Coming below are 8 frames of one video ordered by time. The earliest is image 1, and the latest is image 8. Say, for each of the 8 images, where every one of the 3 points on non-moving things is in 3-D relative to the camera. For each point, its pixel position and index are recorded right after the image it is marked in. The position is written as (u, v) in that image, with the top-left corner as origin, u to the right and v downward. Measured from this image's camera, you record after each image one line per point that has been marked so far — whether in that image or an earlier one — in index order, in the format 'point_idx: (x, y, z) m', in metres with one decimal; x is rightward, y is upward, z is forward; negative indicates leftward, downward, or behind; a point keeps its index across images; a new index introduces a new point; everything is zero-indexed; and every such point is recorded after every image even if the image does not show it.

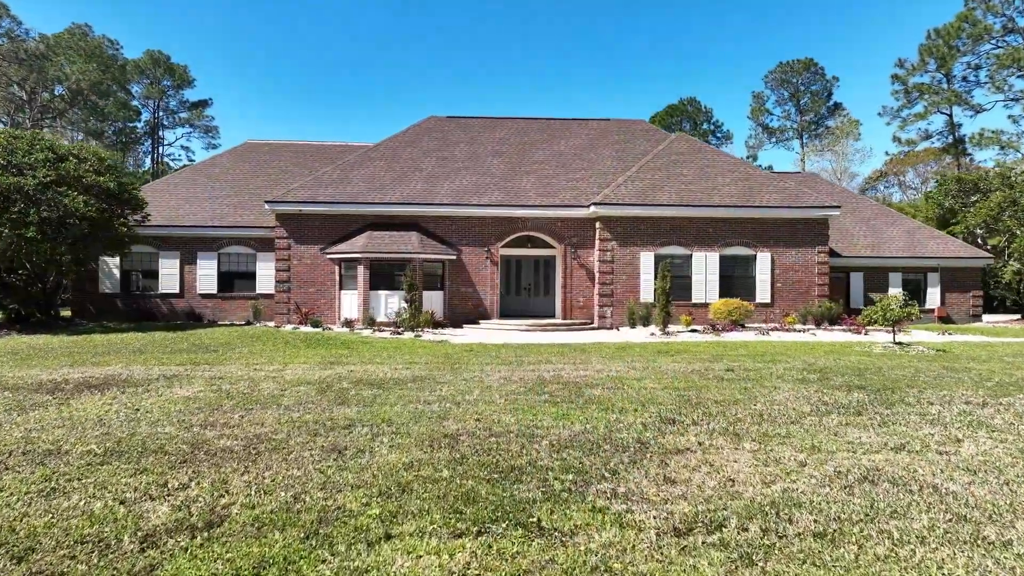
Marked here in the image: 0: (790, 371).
0: (+3.8, -1.1, +9.7) m
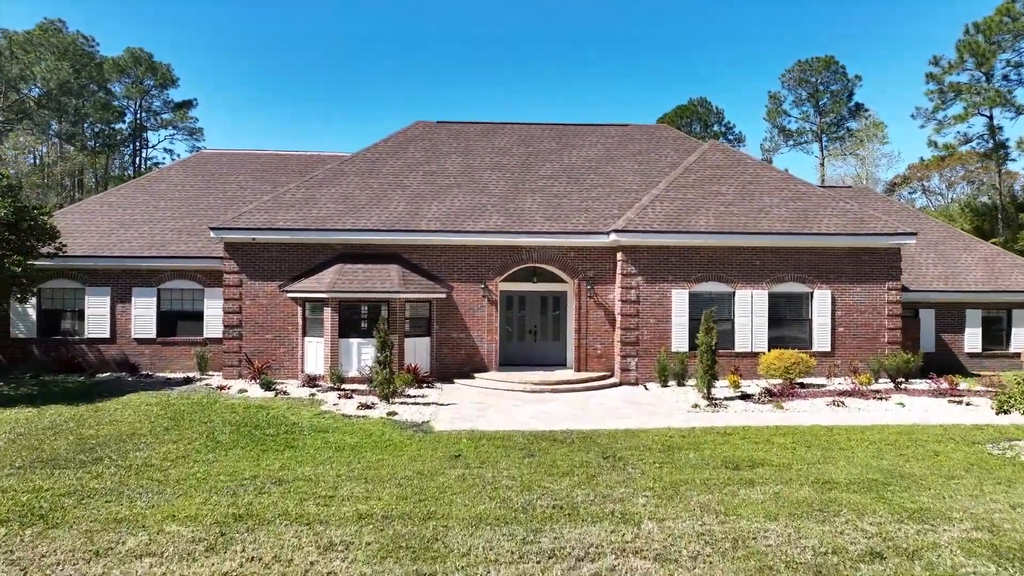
0: (+3.8, -2.2, +5.9) m
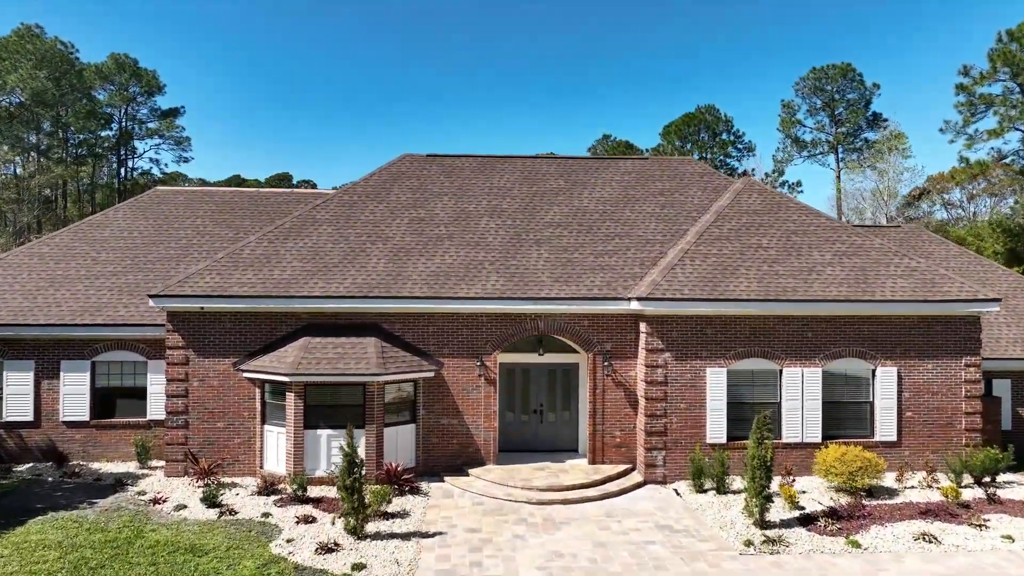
0: (+3.8, -3.7, +3.1) m
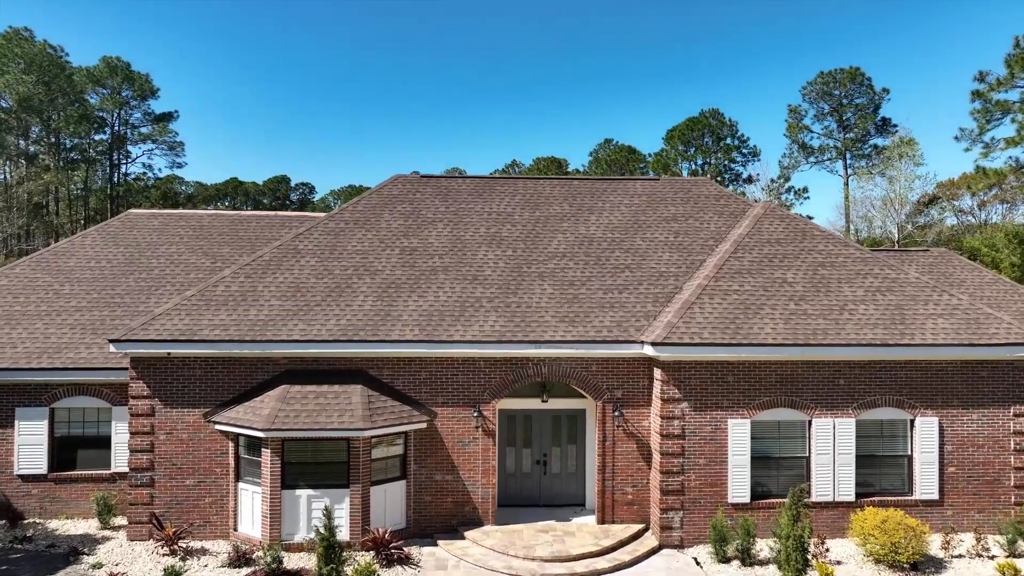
0: (+3.8, -4.5, +1.7) m
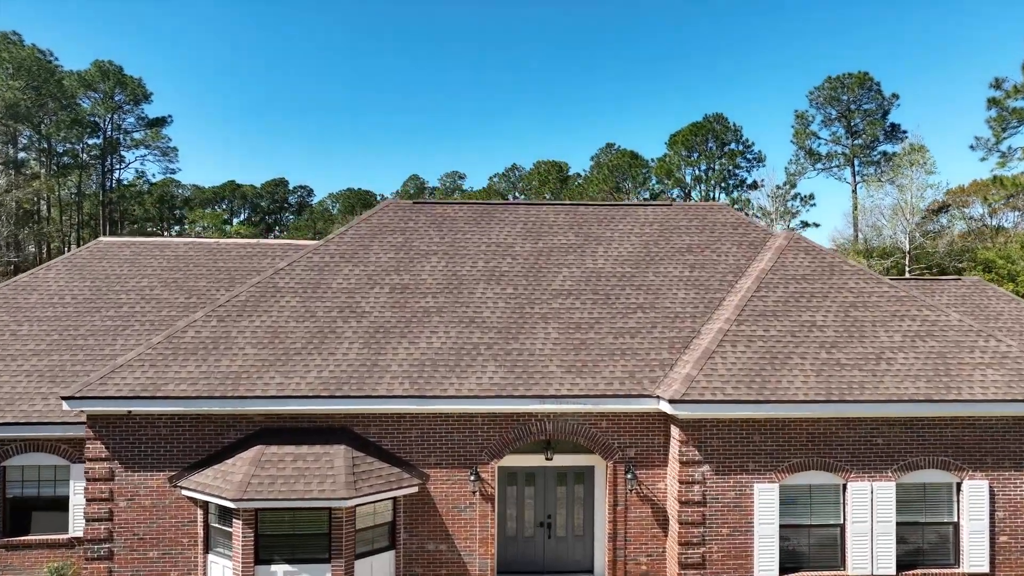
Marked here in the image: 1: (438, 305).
0: (+3.9, -5.2, +0.4) m
1: (-1.4, -0.3, +13.1) m
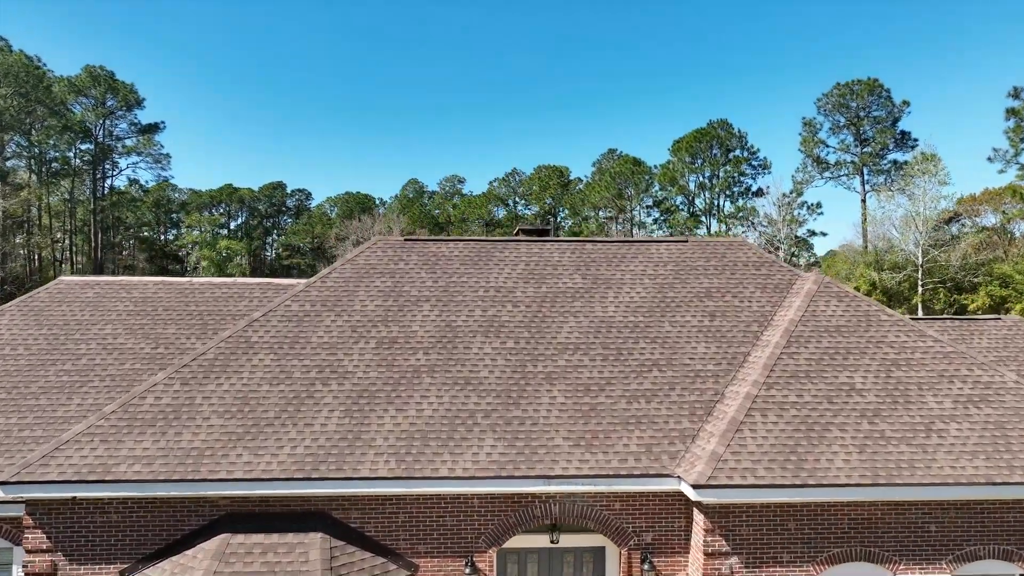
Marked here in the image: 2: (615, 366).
0: (+3.9, -6.2, -1.0) m
1: (-1.4, -1.2, +11.7) m
2: (+1.7, -1.3, +11.8) m
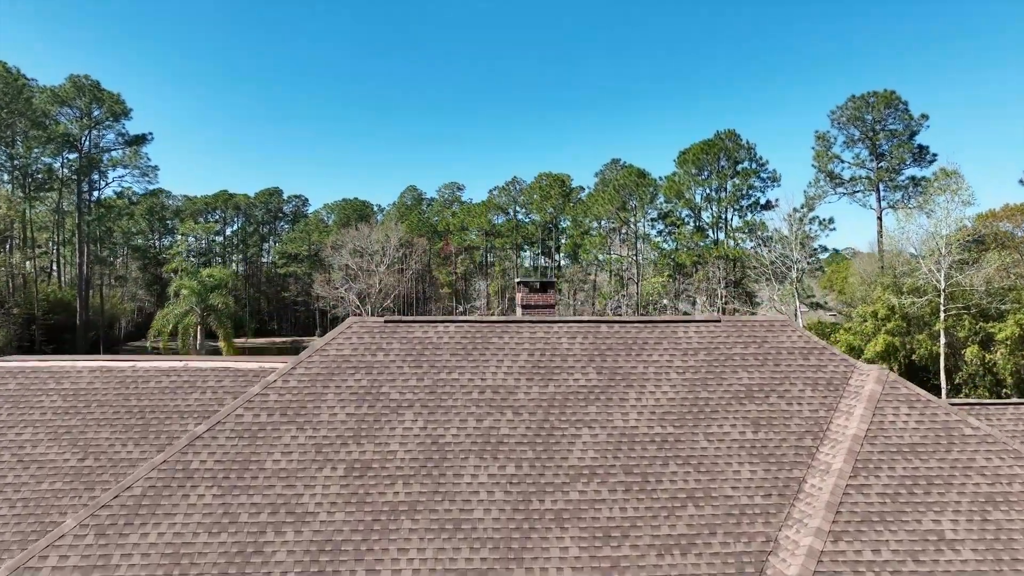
0: (+3.9, -7.7, -3.3) m
1: (-1.3, -2.8, +9.4) m
2: (+1.7, -2.8, +9.5) m
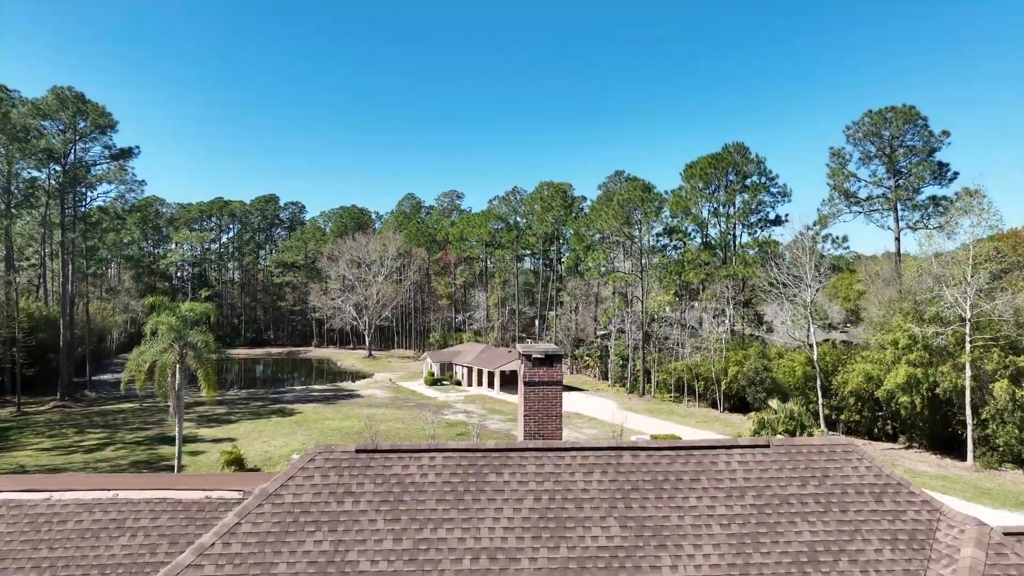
0: (+3.9, -9.4, -5.7) m
1: (-1.3, -4.5, +7.1) m
2: (+1.7, -4.5, +7.2) m
